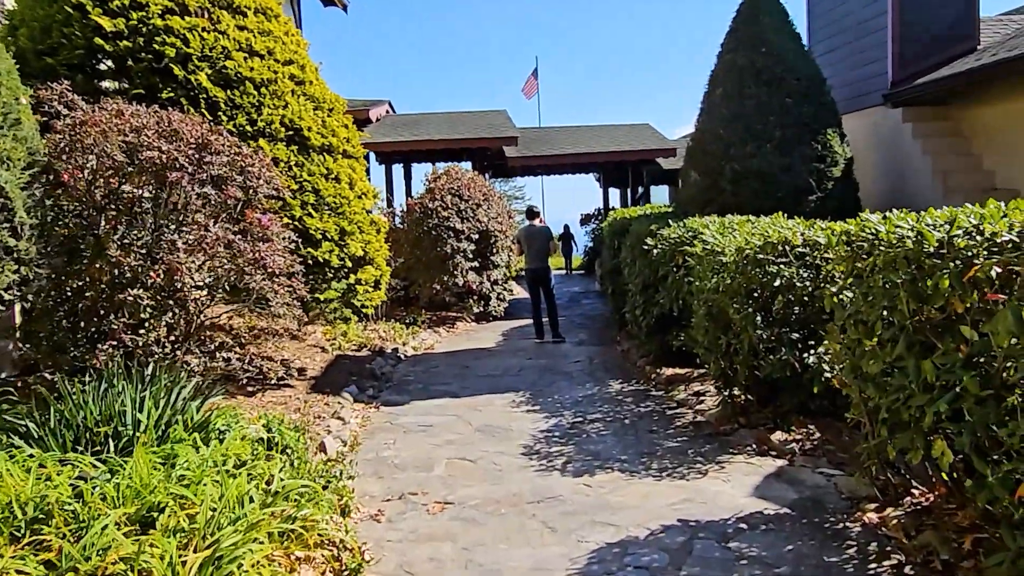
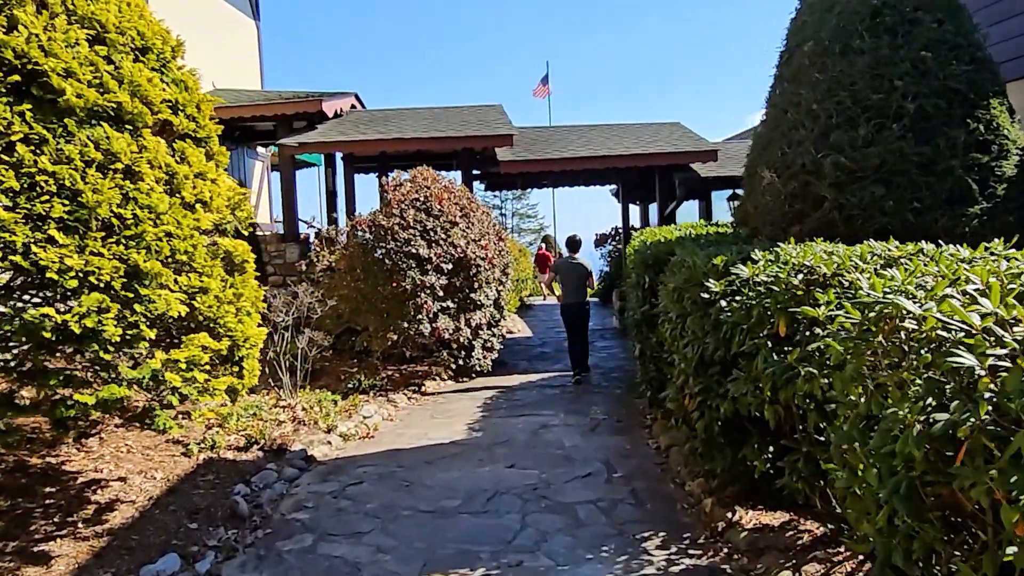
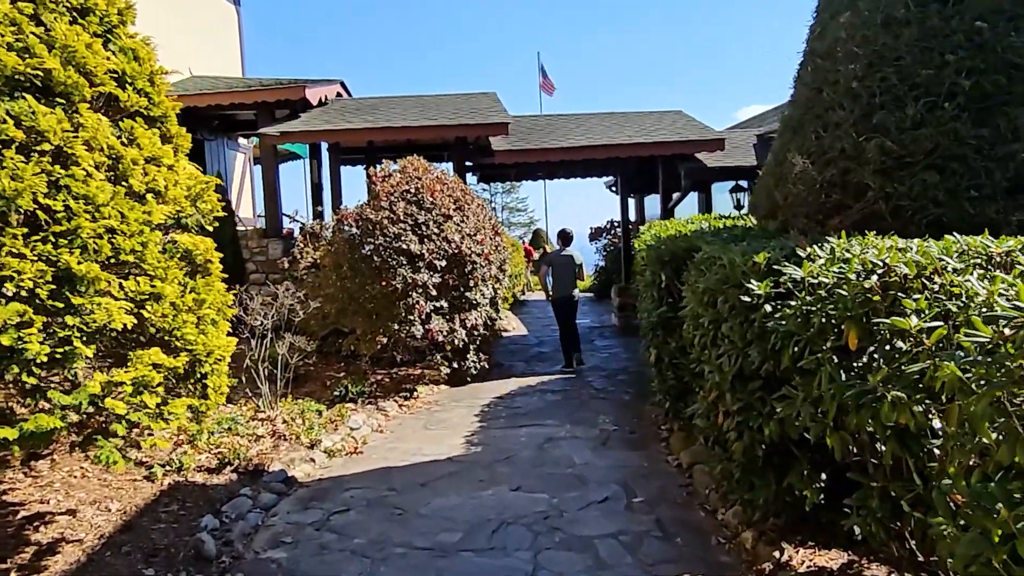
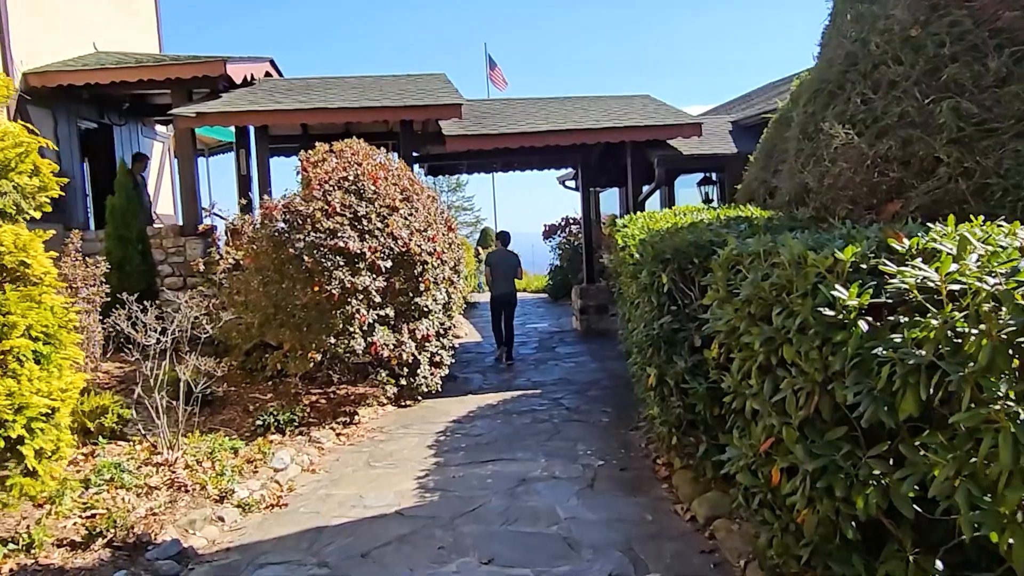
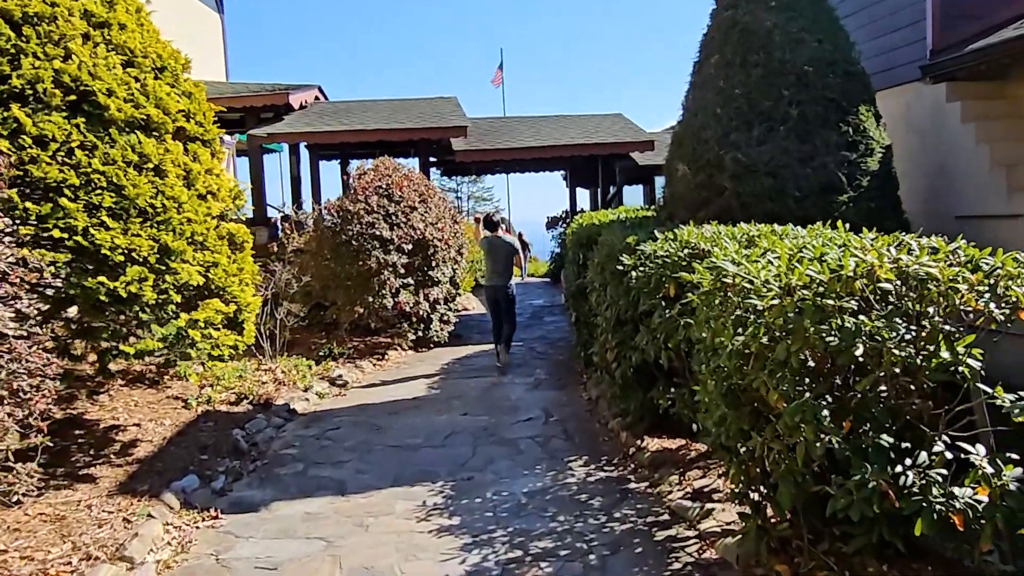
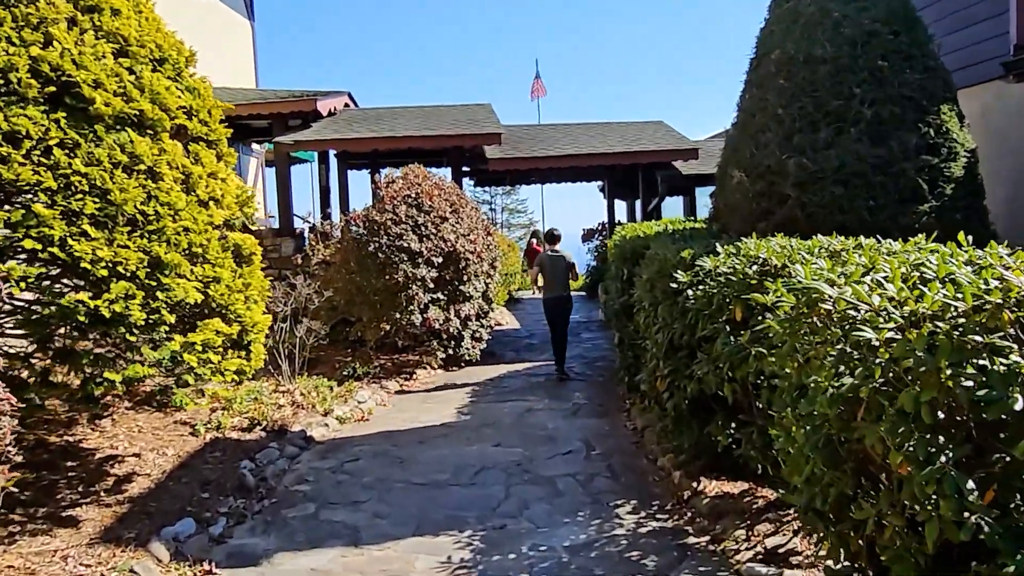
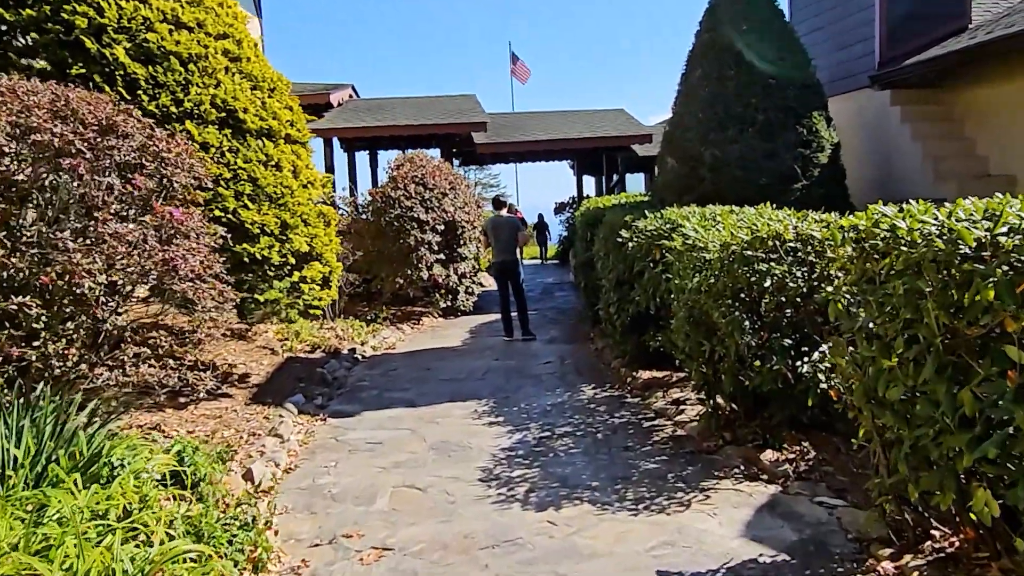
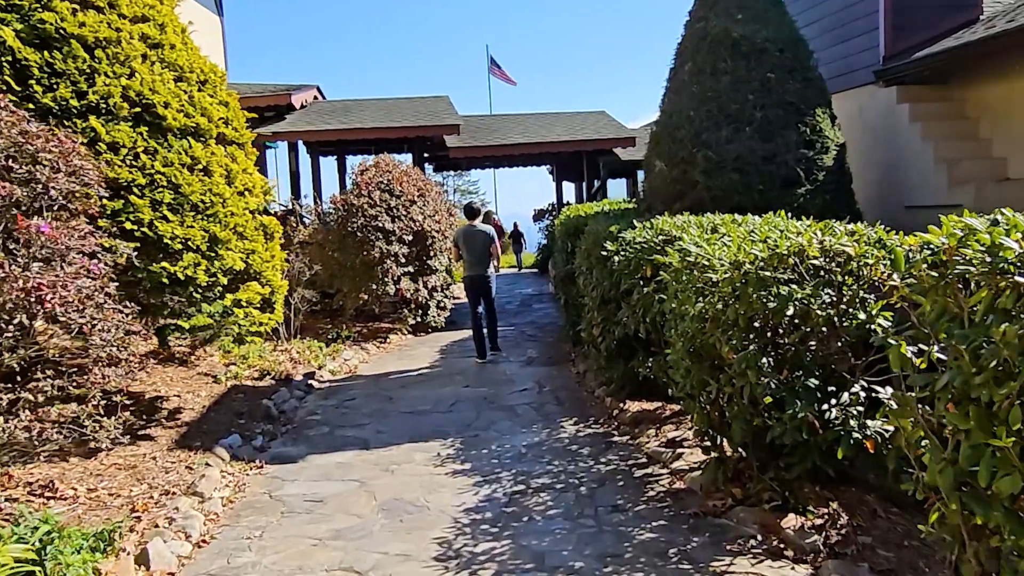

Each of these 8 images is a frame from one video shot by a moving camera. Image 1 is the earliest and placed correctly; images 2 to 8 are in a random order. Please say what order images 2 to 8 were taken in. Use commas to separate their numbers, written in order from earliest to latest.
7, 8, 5, 6, 2, 3, 4
